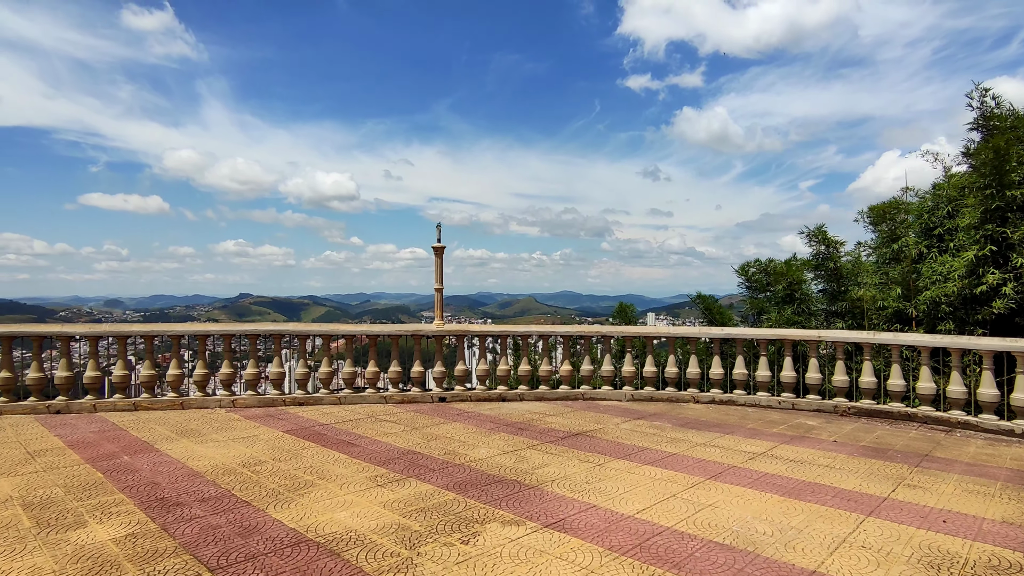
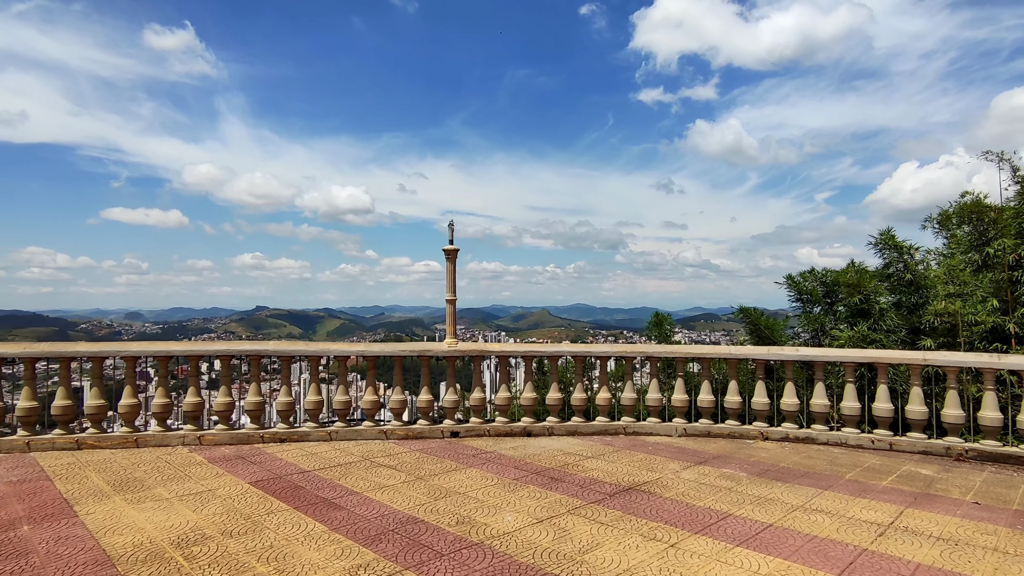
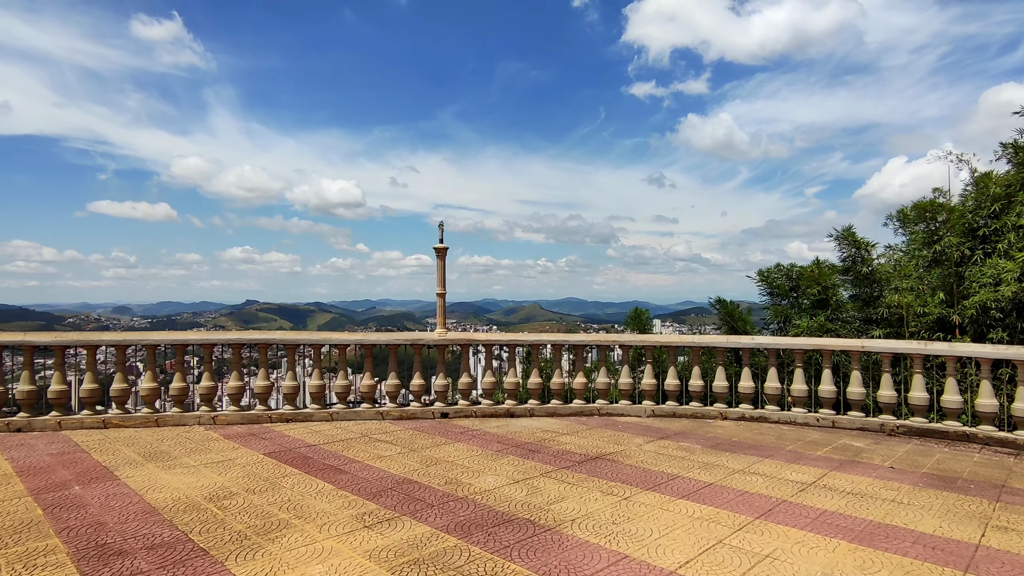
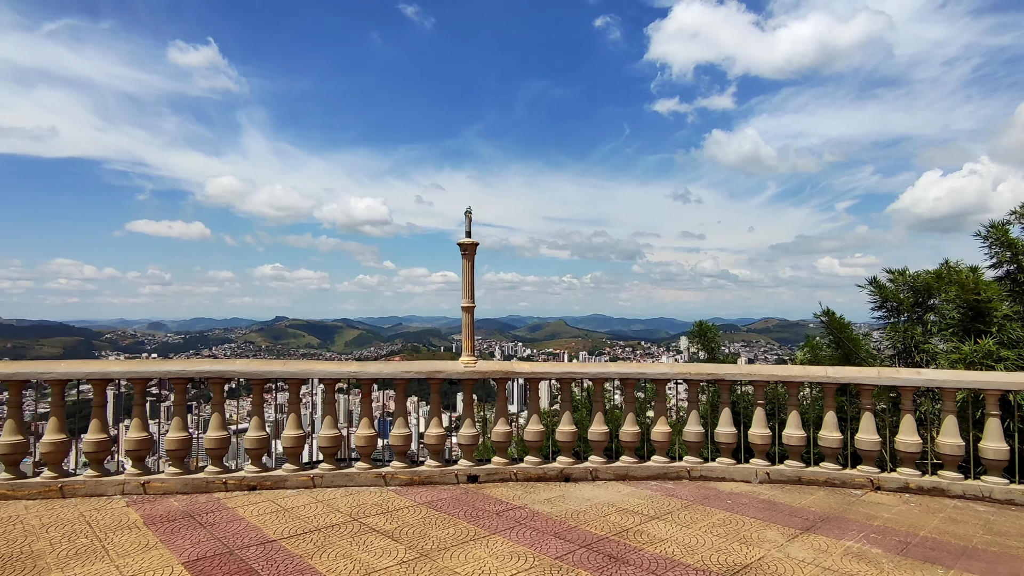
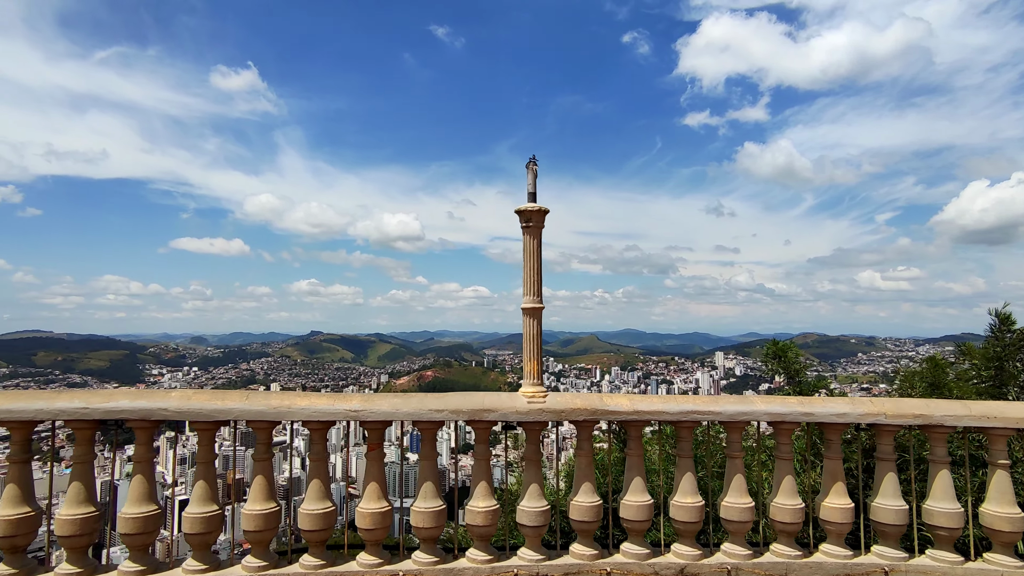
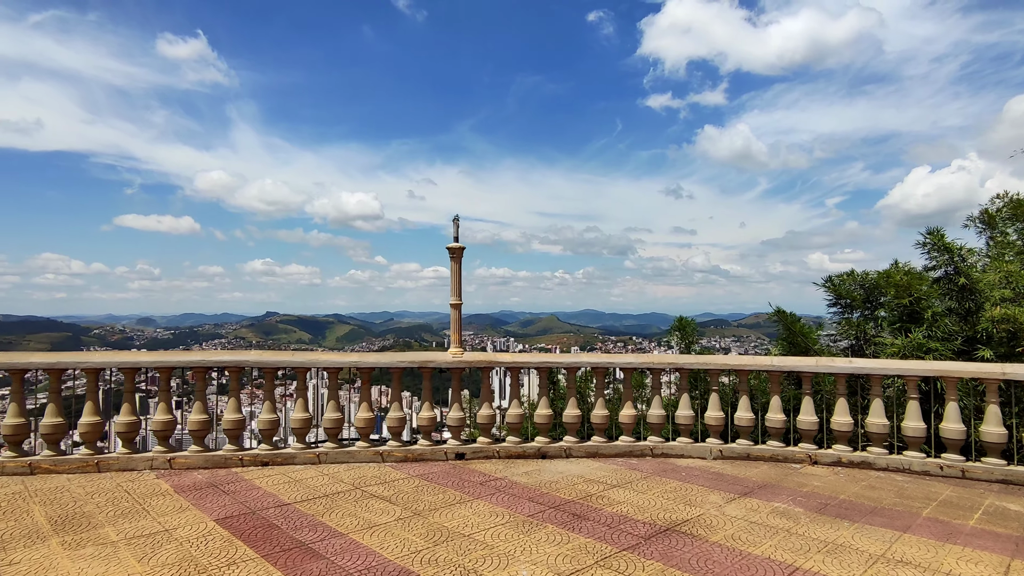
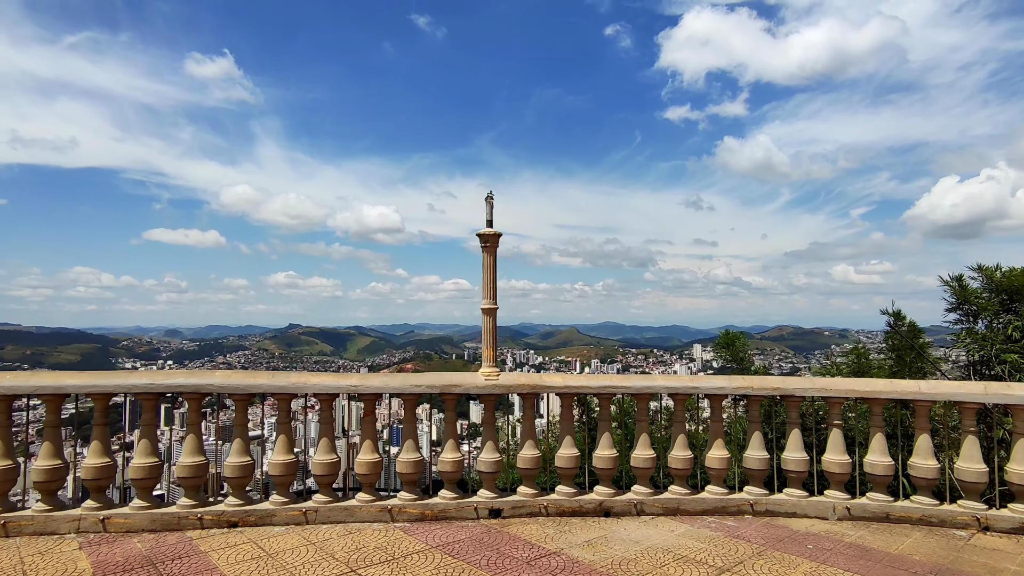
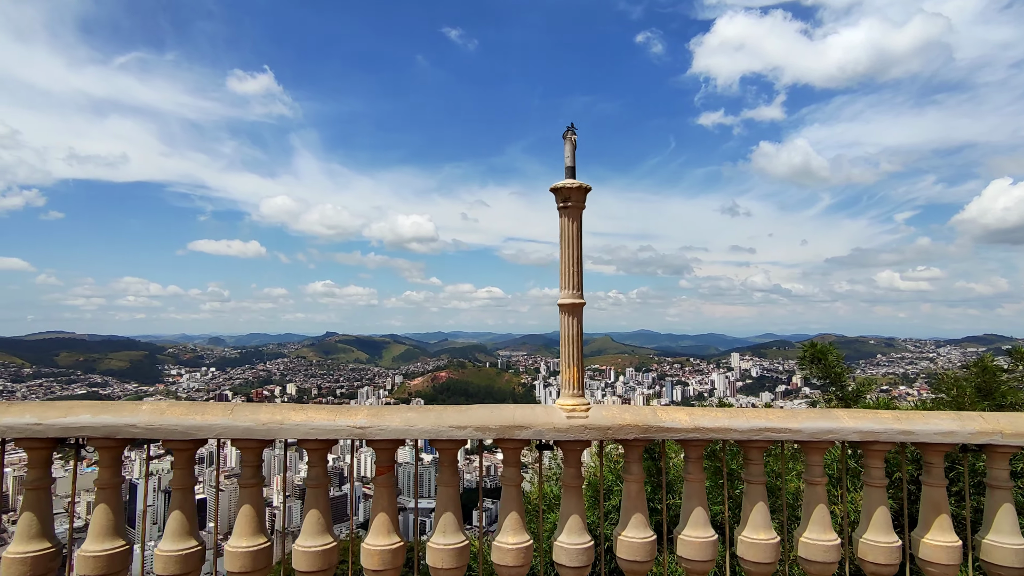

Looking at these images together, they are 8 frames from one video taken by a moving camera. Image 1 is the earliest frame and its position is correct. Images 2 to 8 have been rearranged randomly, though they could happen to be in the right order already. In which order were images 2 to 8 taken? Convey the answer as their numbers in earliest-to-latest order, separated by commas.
3, 2, 6, 4, 7, 5, 8
